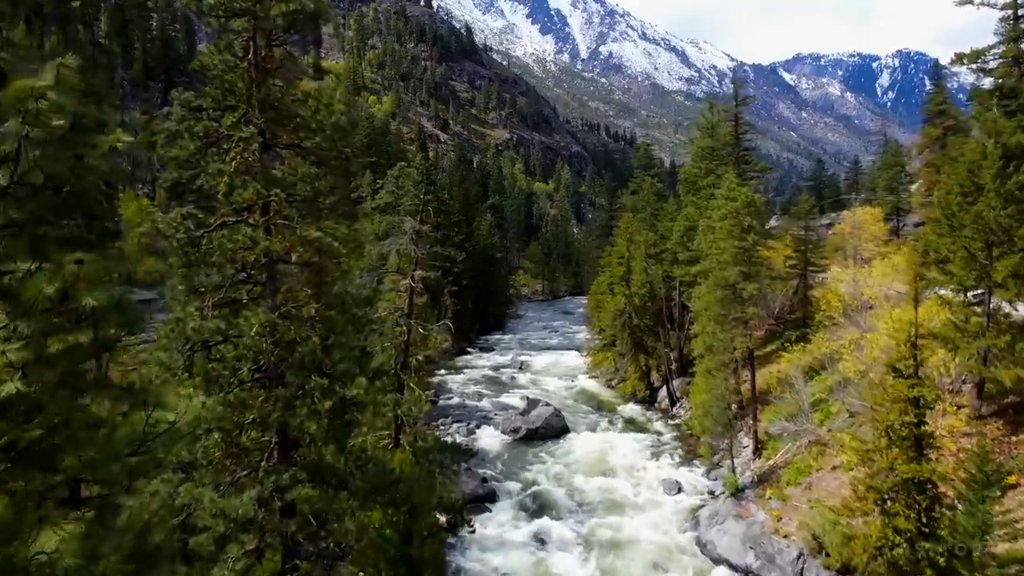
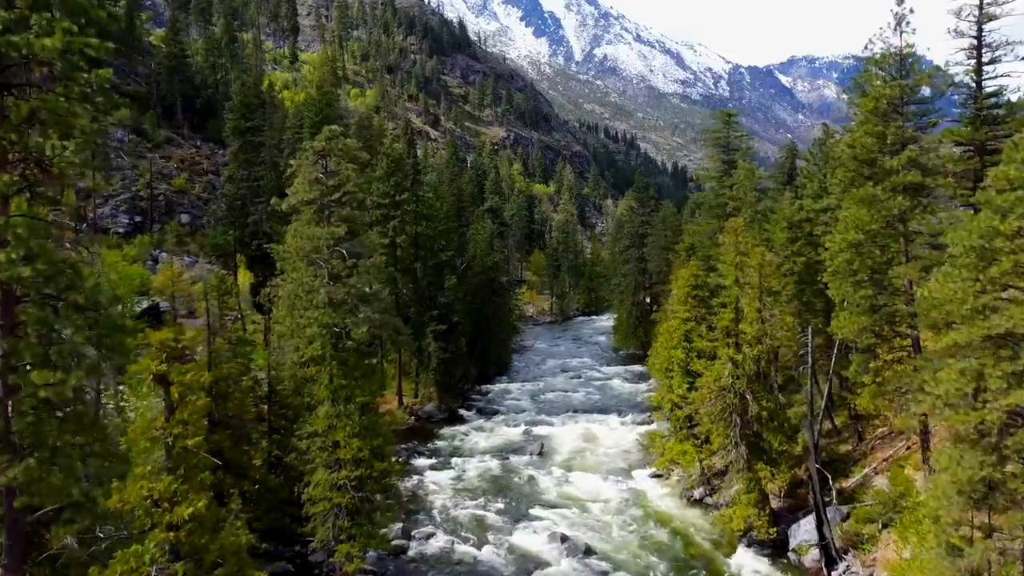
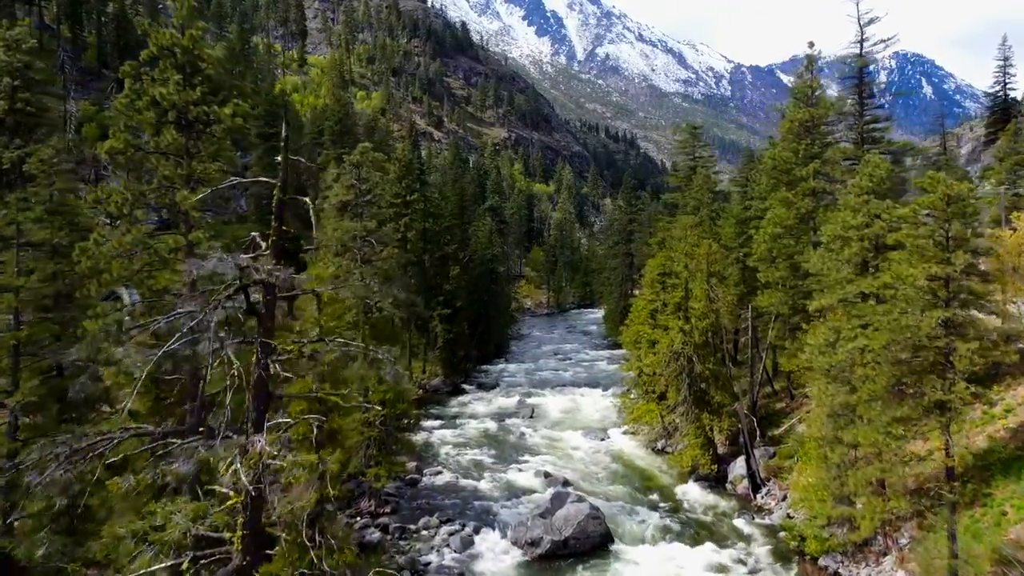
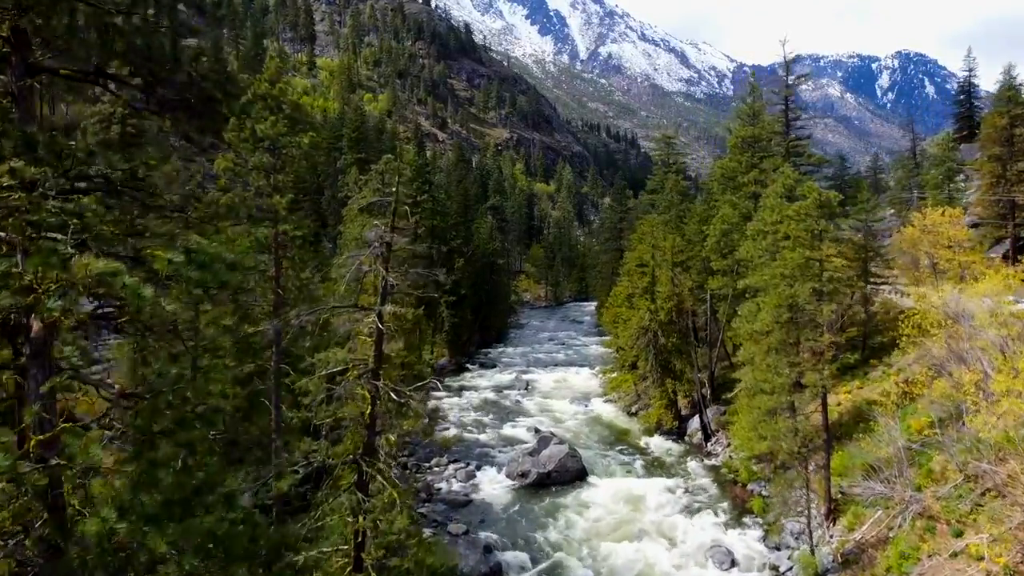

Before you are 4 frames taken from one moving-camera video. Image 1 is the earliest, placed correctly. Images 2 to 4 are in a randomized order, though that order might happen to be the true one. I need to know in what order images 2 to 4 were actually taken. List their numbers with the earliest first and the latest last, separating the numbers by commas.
4, 3, 2
